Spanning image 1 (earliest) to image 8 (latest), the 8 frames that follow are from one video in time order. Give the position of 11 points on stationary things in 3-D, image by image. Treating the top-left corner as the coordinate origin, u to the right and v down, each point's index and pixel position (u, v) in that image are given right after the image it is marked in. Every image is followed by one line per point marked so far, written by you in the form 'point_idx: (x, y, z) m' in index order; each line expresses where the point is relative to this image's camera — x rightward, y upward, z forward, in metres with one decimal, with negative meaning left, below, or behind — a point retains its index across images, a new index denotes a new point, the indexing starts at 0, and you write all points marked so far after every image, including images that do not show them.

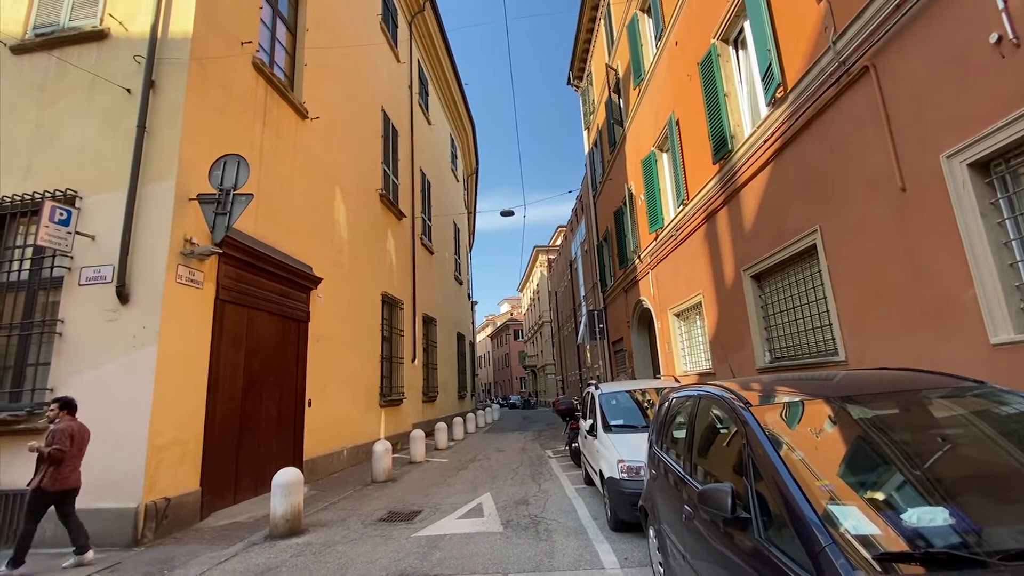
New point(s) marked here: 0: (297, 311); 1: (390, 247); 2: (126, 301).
0: (-3.8, -0.4, +8.4) m
1: (-3.4, +1.1, +13.3) m
2: (-4.6, -0.2, +5.7) m
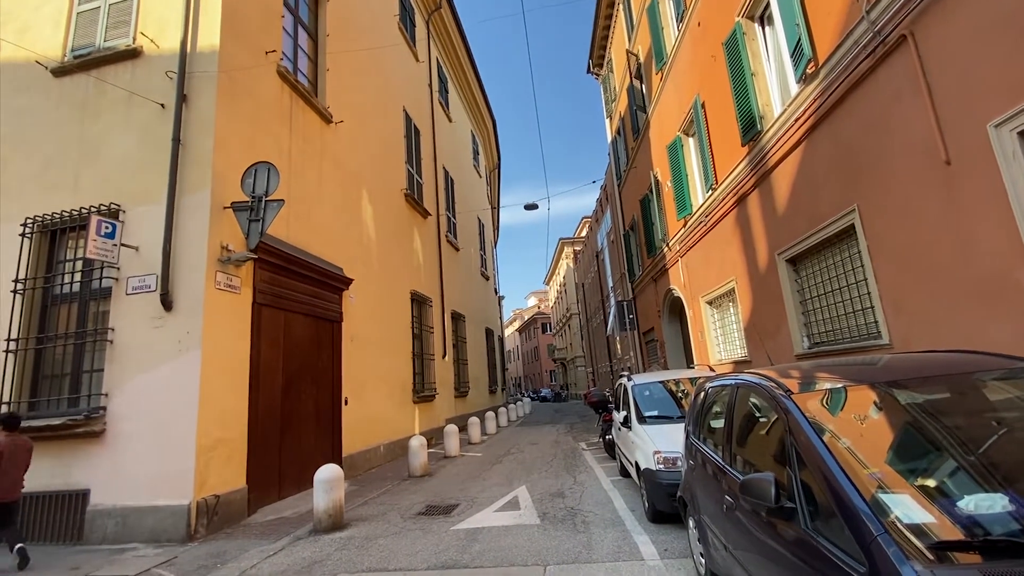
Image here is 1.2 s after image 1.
0: (-3.3, -0.4, +8.6) m
1: (-2.7, +1.2, +13.5) m
2: (-4.2, -0.3, +5.9) m
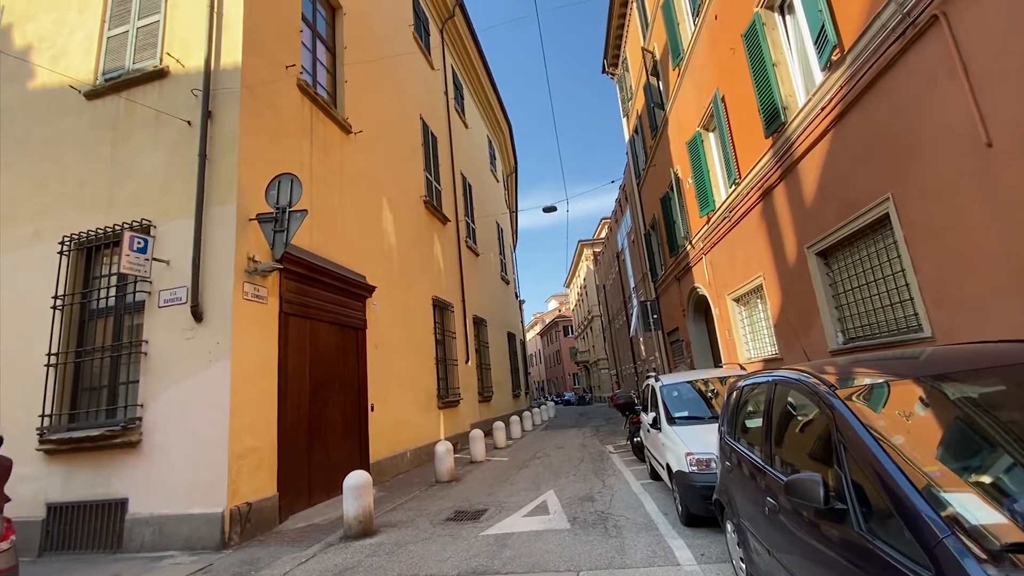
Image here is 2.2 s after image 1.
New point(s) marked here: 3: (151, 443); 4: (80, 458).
0: (-2.9, -0.6, +8.7) m
1: (-2.1, +1.0, +13.5) m
2: (-3.9, -0.4, +6.1) m
3: (-4.5, -1.9, +6.0) m
4: (-5.5, -2.2, +6.1) m
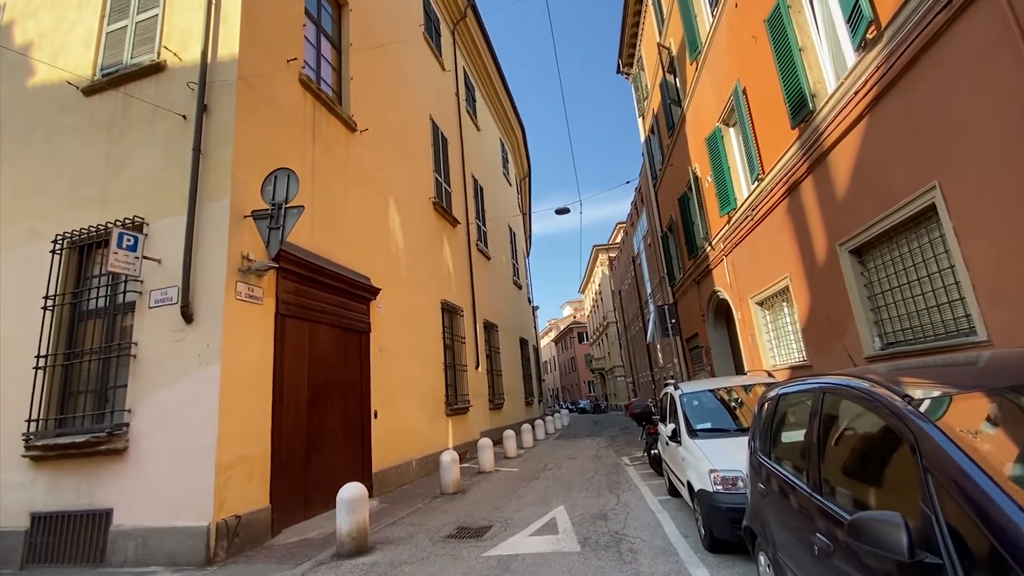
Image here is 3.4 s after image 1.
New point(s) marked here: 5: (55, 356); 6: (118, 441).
0: (-2.7, -0.6, +8.4) m
1: (-1.8, +0.9, +13.2) m
2: (-3.9, -0.4, +5.8) m
3: (-4.4, -1.9, +5.7) m
4: (-5.4, -2.2, +5.9) m
5: (-6.0, -0.9, +6.3) m
6: (-4.7, -1.8, +5.7) m
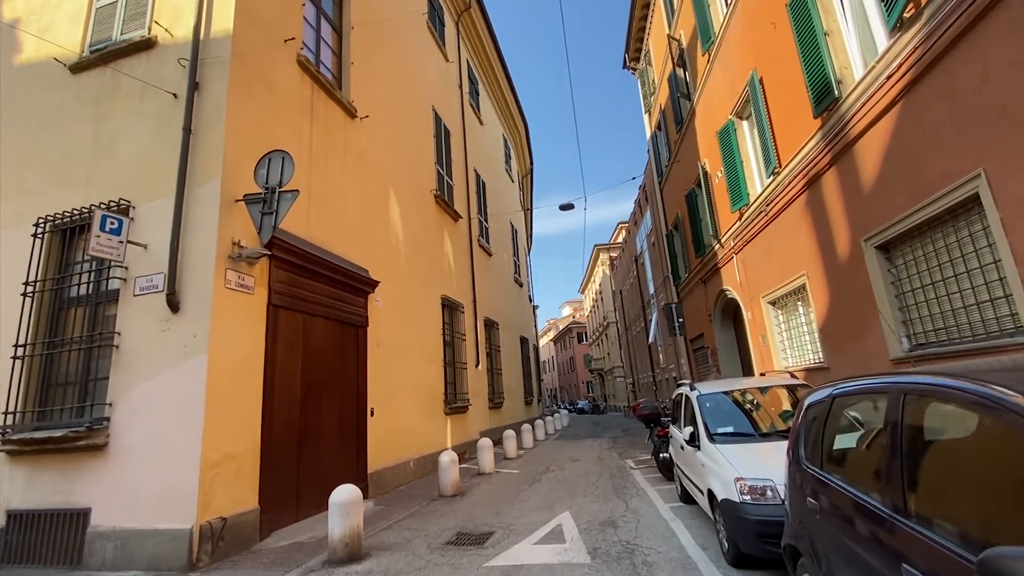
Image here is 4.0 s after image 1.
0: (-2.6, -0.5, +8.0) m
1: (-1.7, +1.0, +12.9) m
2: (-3.8, -0.2, +5.4) m
3: (-4.4, -1.8, +5.3) m
4: (-5.4, -2.0, +5.5) m
5: (-5.9, -0.7, +6.0) m
6: (-4.6, -1.7, +5.4) m
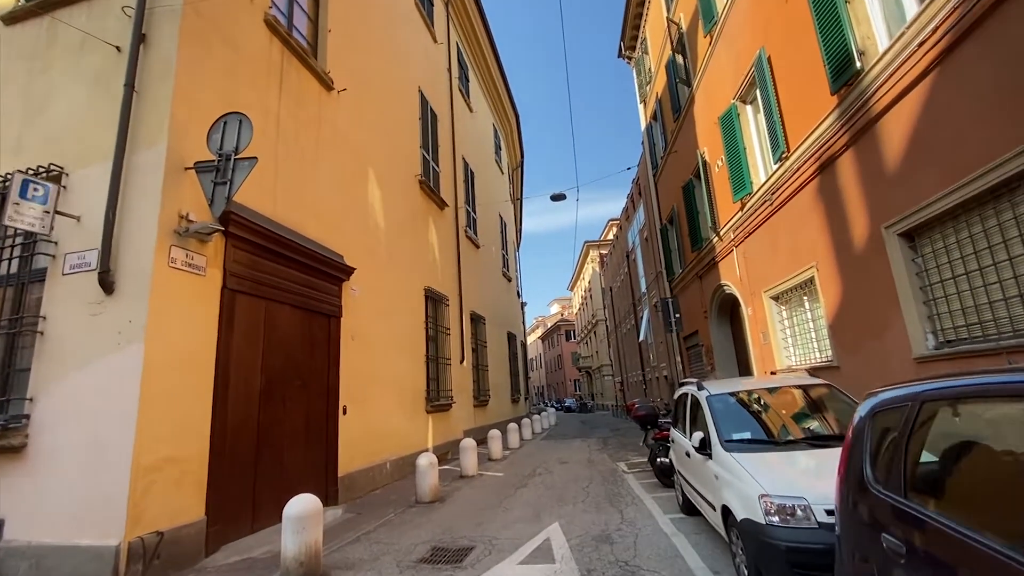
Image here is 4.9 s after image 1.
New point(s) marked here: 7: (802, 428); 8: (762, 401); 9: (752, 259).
0: (-2.8, -0.3, +7.3) m
1: (-2.0, +1.3, +12.2) m
2: (-3.9, 0.0, +4.7) m
3: (-4.5, -1.5, +4.6) m
4: (-5.6, -1.7, +4.8) m
5: (-6.1, -0.5, +5.2) m
6: (-4.8, -1.4, +4.6) m
7: (+2.4, -1.2, +4.2) m
8: (+2.4, -1.1, +4.5) m
9: (+4.5, +0.6, +9.1) m
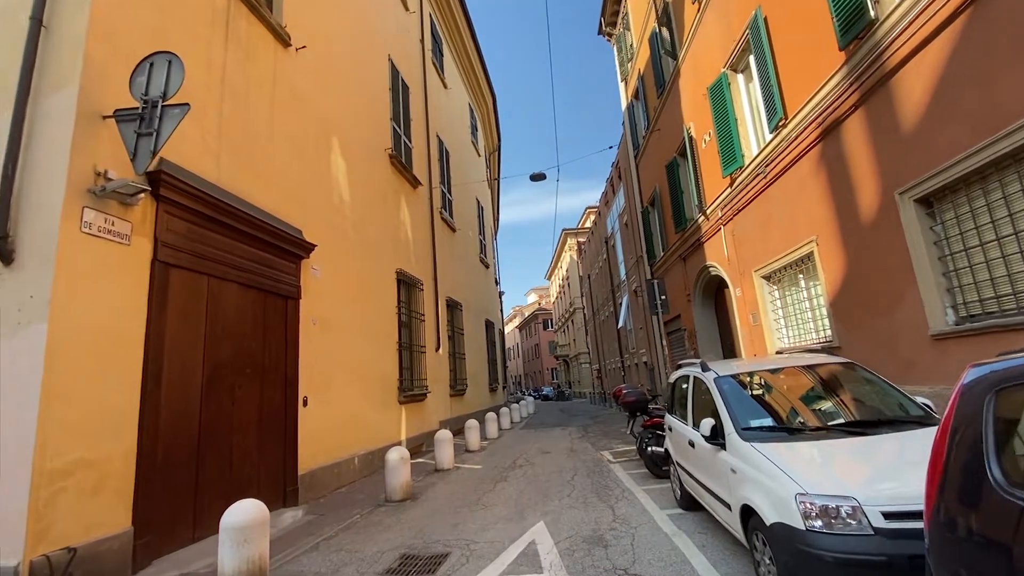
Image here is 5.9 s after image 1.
0: (-3.1, +0.1, +6.6) m
1: (-2.6, +1.7, +11.4) m
2: (-4.1, +0.2, +3.9) m
3: (-4.7, -1.3, +3.8) m
4: (-5.7, -1.5, +3.9) m
5: (-6.3, -0.2, +4.3) m
6: (-4.9, -1.2, +3.8) m
7: (+2.3, -0.9, +3.7) m
8: (+2.3, -0.8, +4.1) m
9: (+4.1, +0.9, +8.6) m
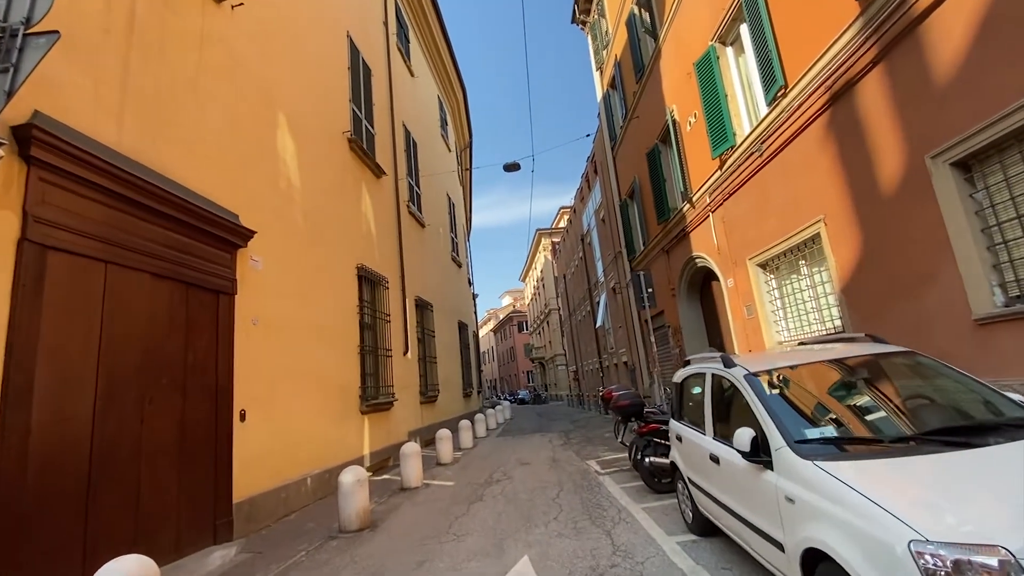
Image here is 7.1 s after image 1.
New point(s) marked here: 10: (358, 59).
0: (-3.4, +0.1, +5.5) m
1: (-3.1, +1.7, +10.4) m
2: (-4.3, +0.3, +2.8) m
3: (-4.8, -1.2, +2.6) m
4: (-5.9, -1.4, +2.7) m
5: (-6.5, -0.2, +3.1) m
6: (-5.1, -1.1, +2.6) m
7: (+2.2, -0.8, +2.9) m
8: (+2.1, -0.6, +3.3) m
9: (+3.7, +1.1, +8.0) m
10: (-3.5, +5.2, +11.0) m
